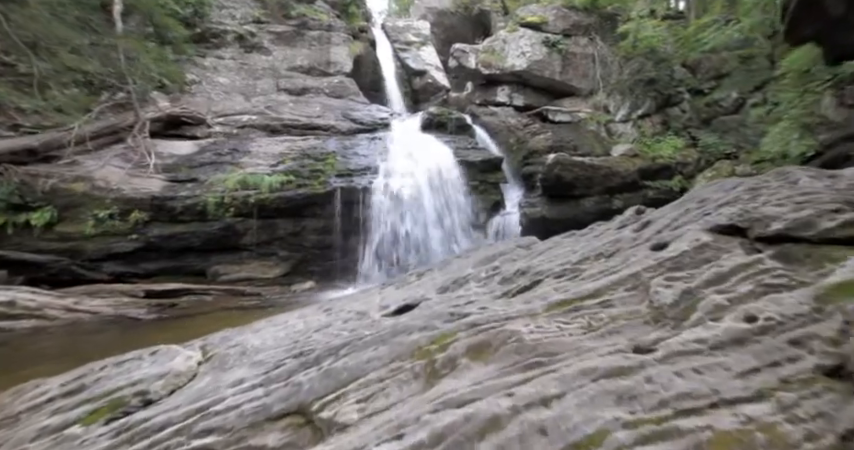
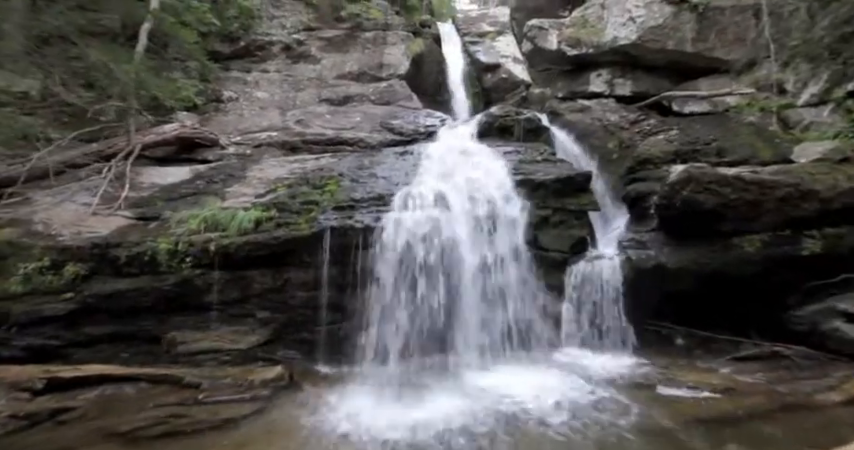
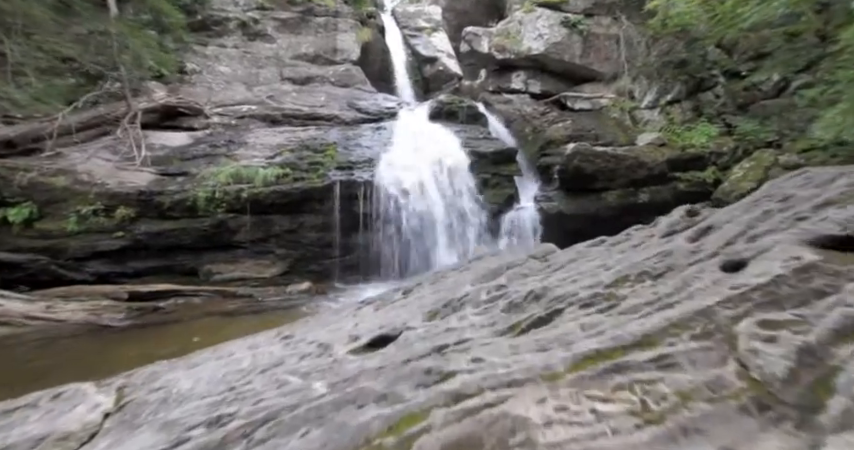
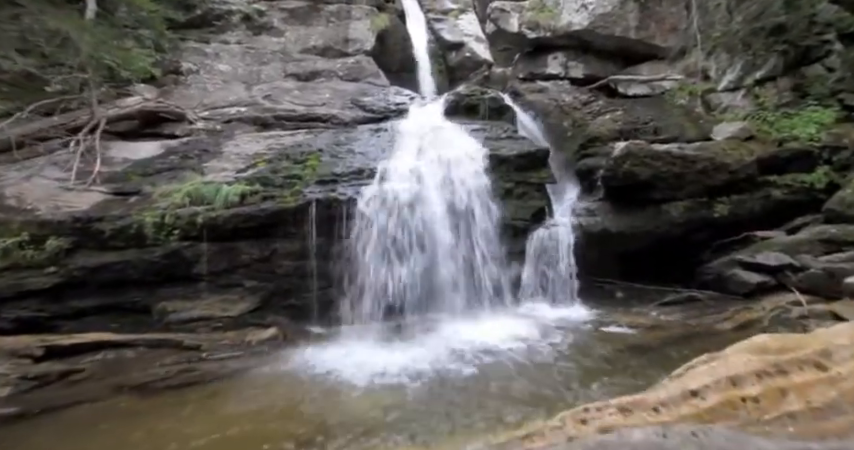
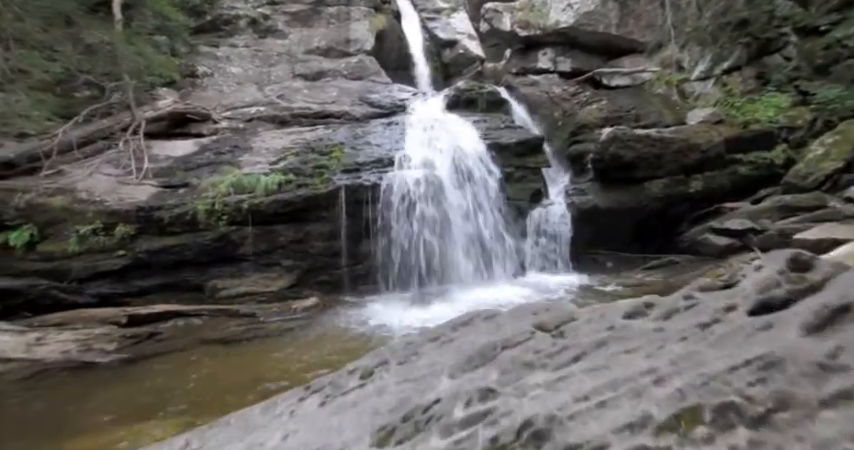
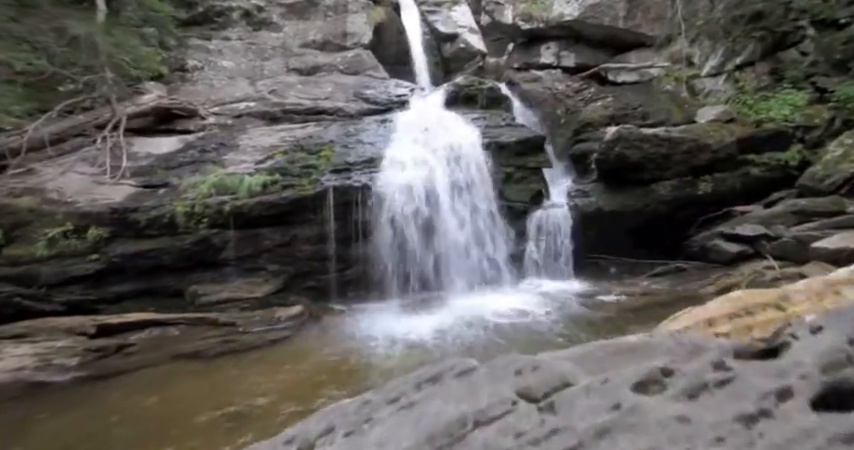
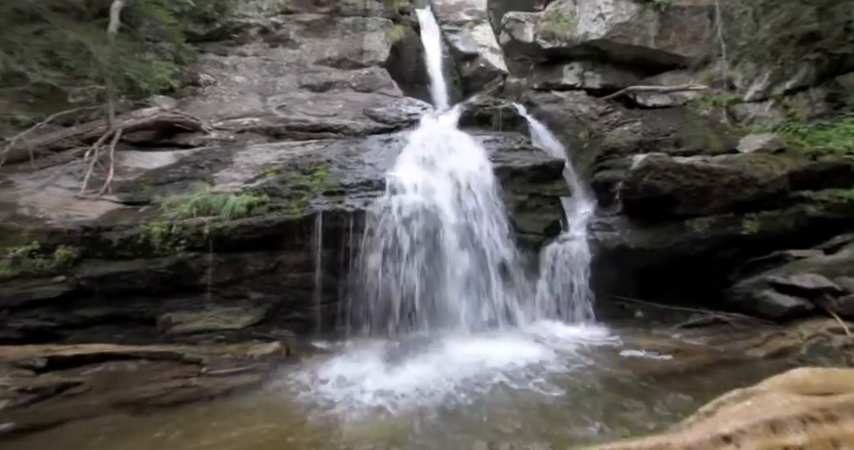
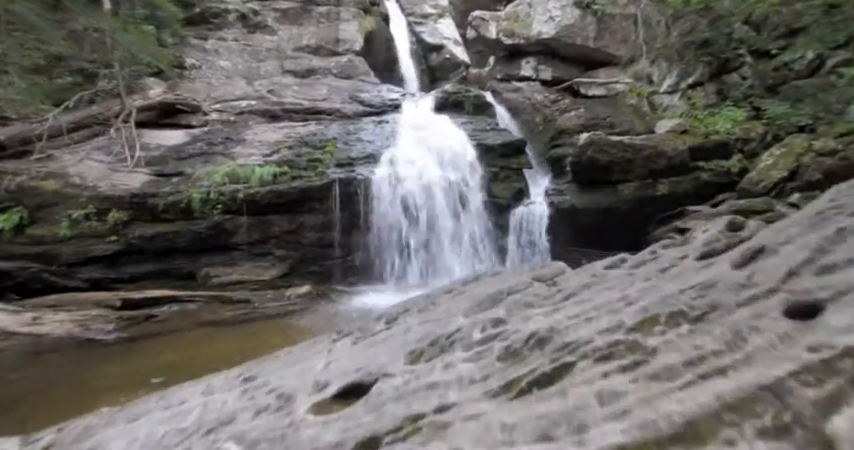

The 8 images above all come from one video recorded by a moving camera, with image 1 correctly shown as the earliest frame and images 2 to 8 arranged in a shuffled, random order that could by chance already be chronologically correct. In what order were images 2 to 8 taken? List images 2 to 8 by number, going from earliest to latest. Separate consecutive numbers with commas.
3, 8, 5, 6, 4, 7, 2
